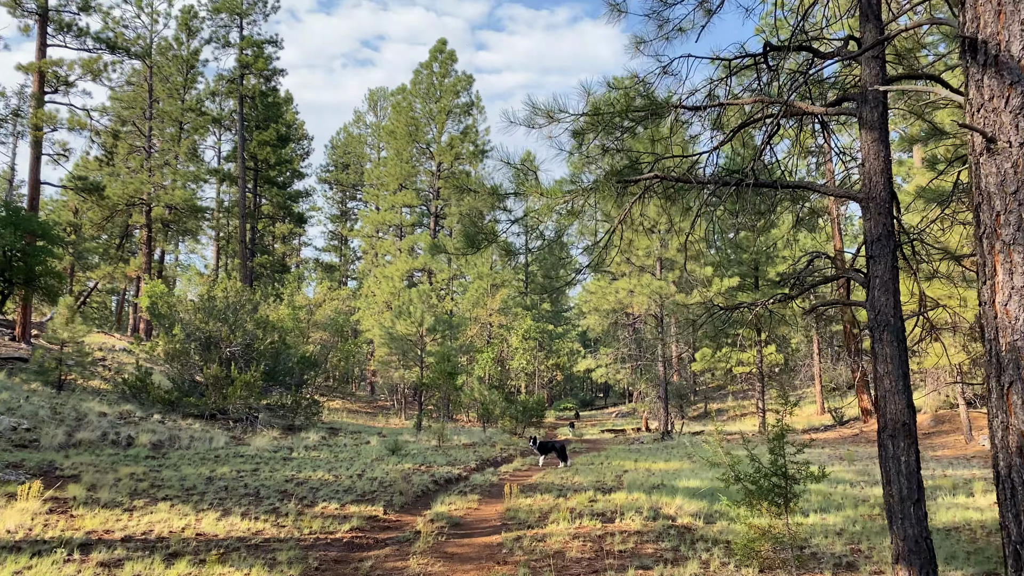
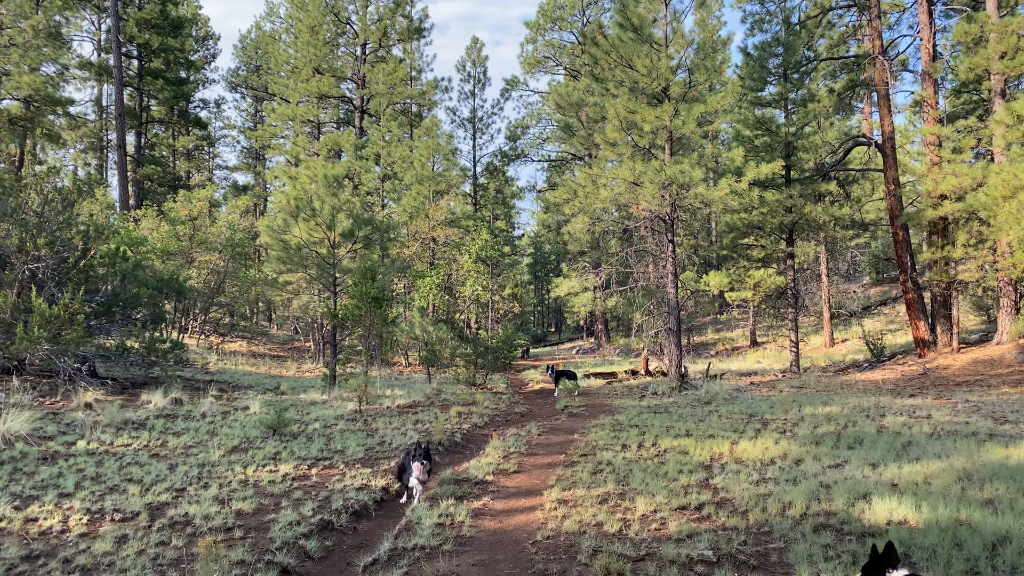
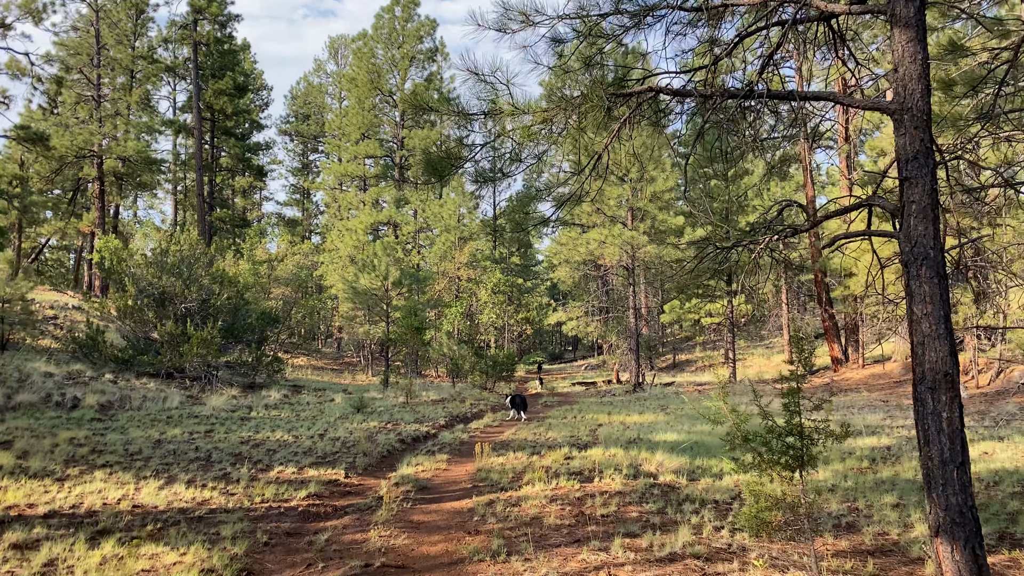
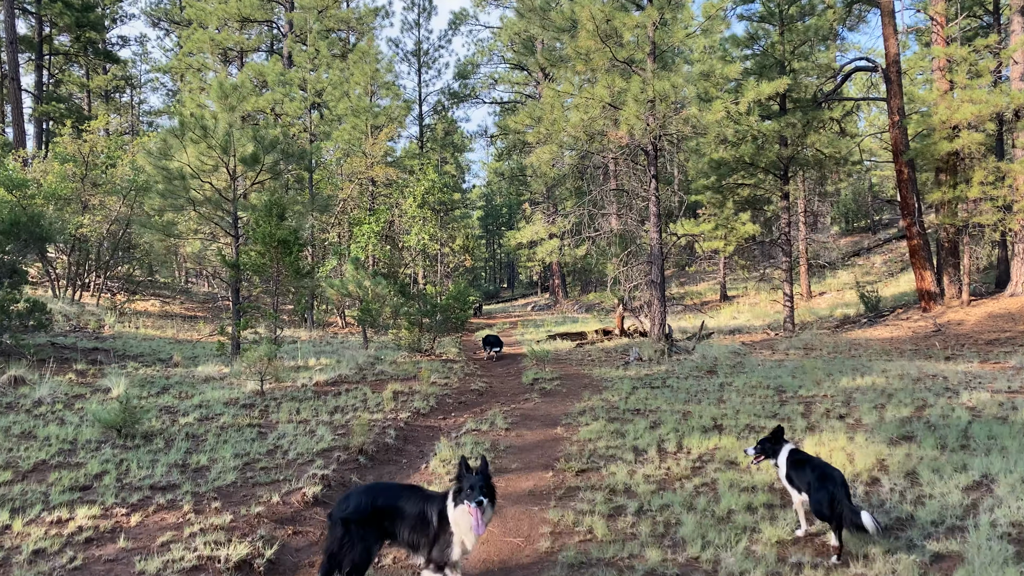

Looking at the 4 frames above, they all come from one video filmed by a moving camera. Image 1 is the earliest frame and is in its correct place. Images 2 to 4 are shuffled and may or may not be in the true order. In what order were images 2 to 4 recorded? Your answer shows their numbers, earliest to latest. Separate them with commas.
3, 2, 4
